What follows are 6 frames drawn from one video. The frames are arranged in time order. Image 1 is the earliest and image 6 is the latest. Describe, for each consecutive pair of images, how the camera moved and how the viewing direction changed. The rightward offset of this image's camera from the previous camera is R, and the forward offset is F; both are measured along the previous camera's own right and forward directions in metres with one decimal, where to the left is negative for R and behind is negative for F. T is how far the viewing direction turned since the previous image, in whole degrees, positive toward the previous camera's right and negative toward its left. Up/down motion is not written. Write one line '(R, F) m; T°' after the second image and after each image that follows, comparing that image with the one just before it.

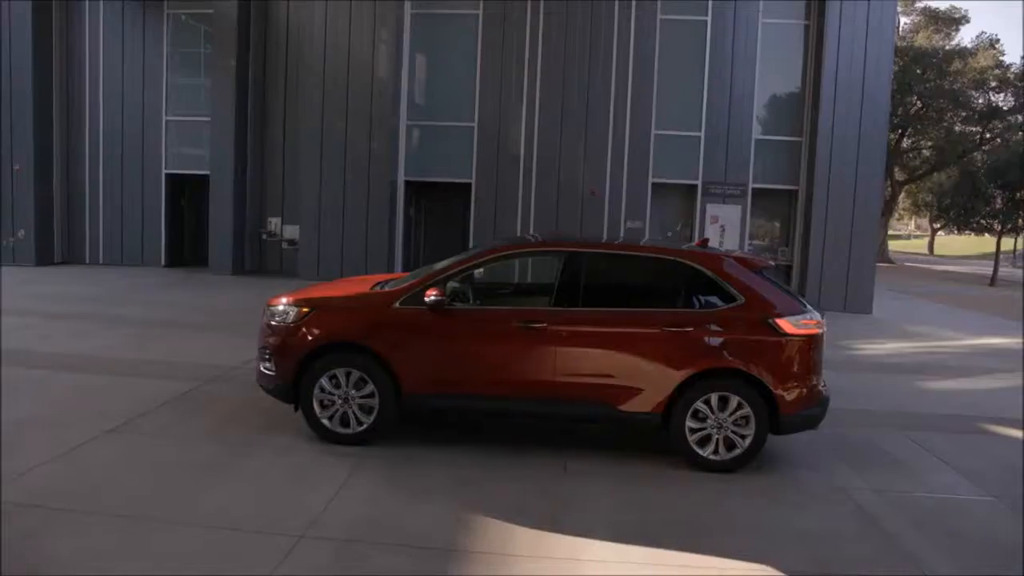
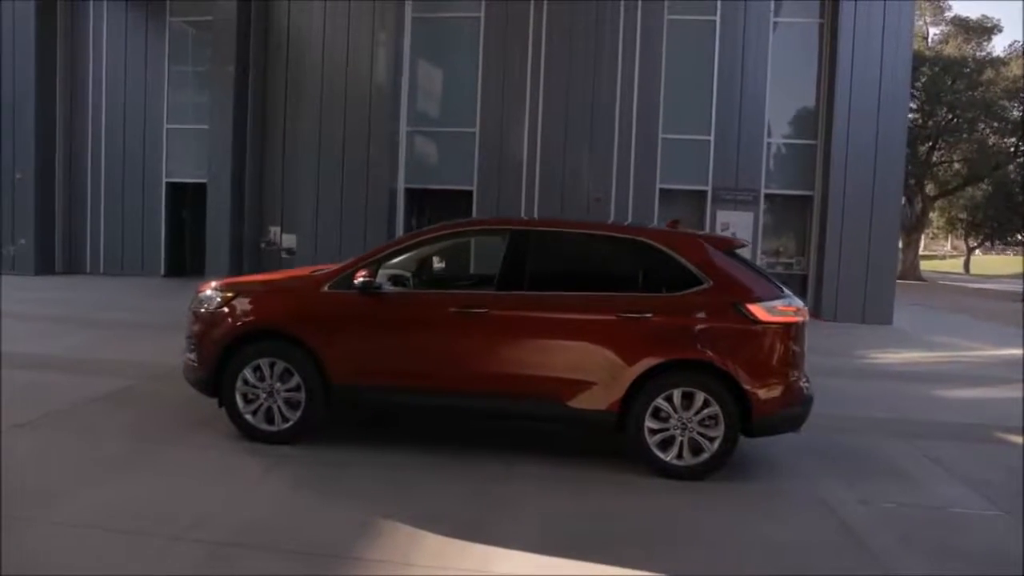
(+0.6, +0.7) m; -2°
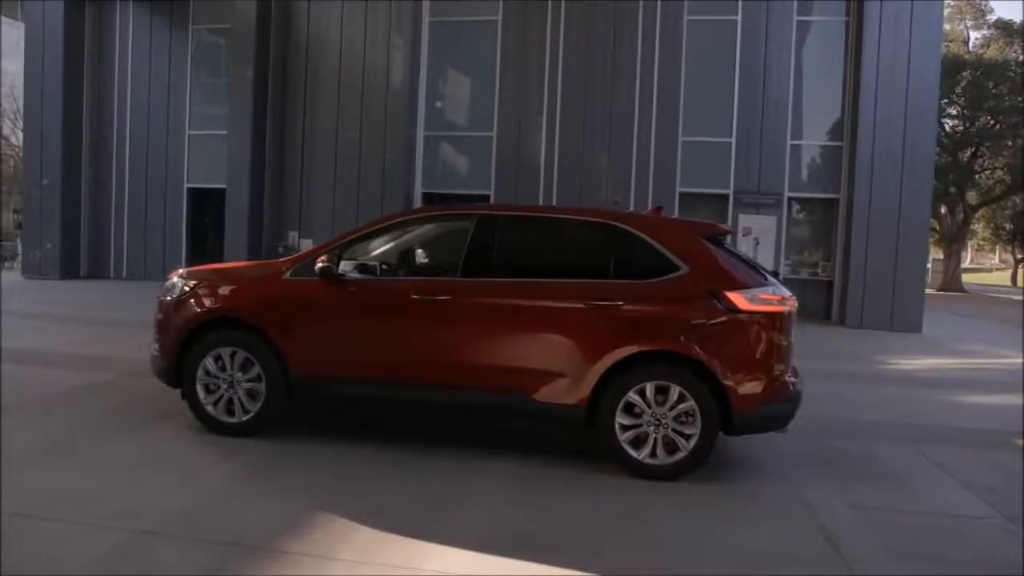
(+0.5, +0.3) m; -3°
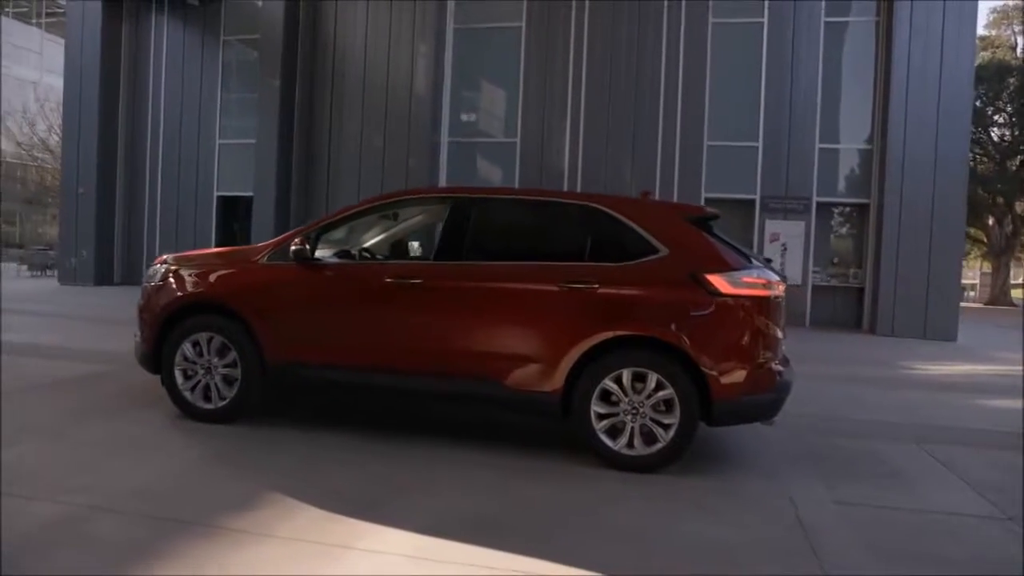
(+0.4, +0.2) m; -3°
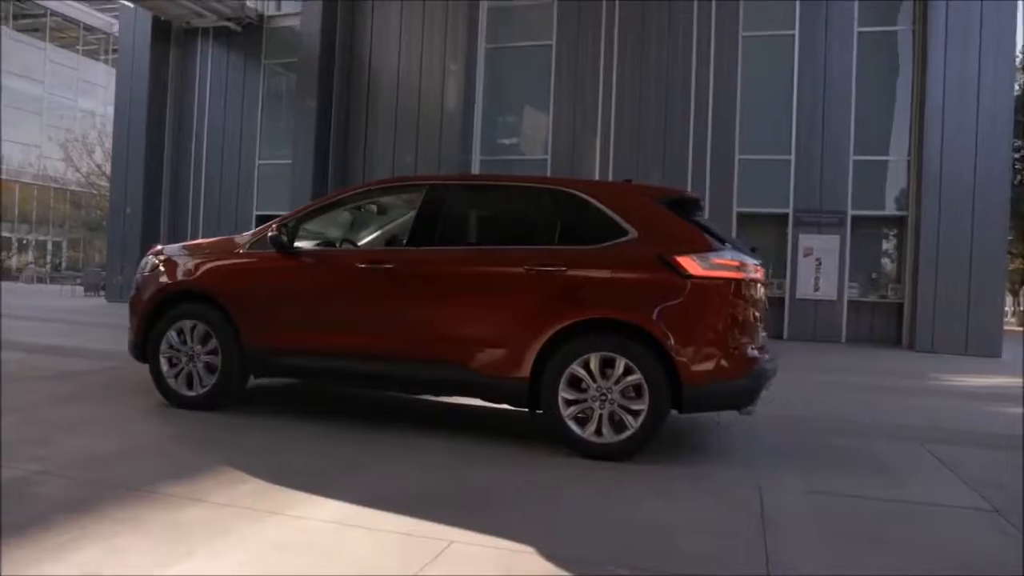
(+0.5, +0.1) m; -4°
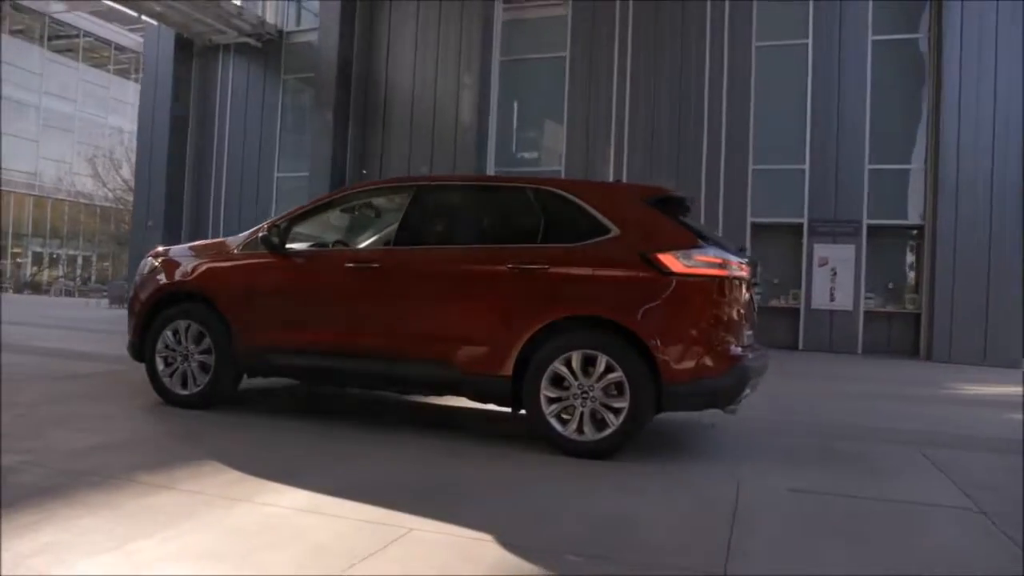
(+0.3, 0.0) m; -2°
